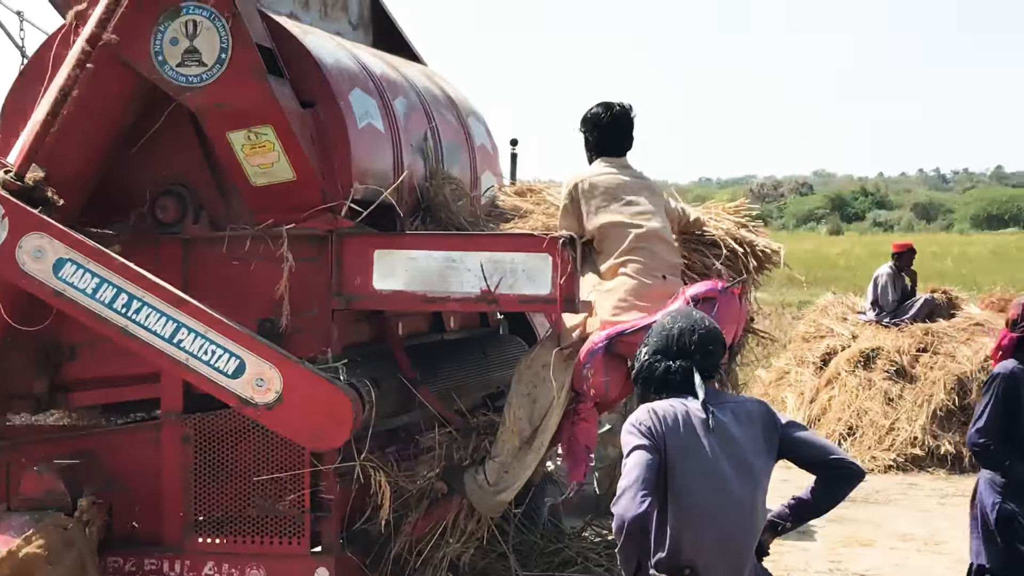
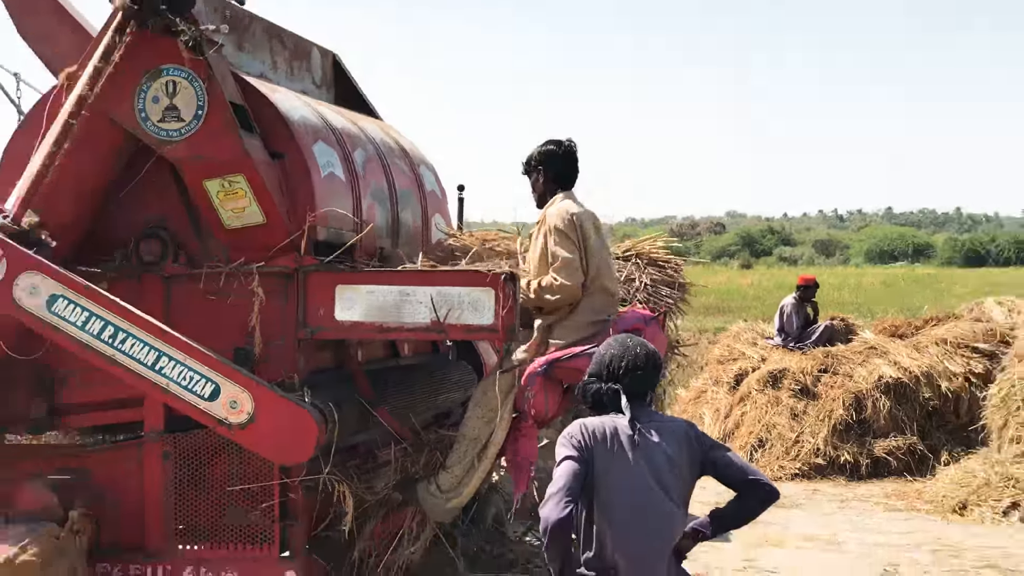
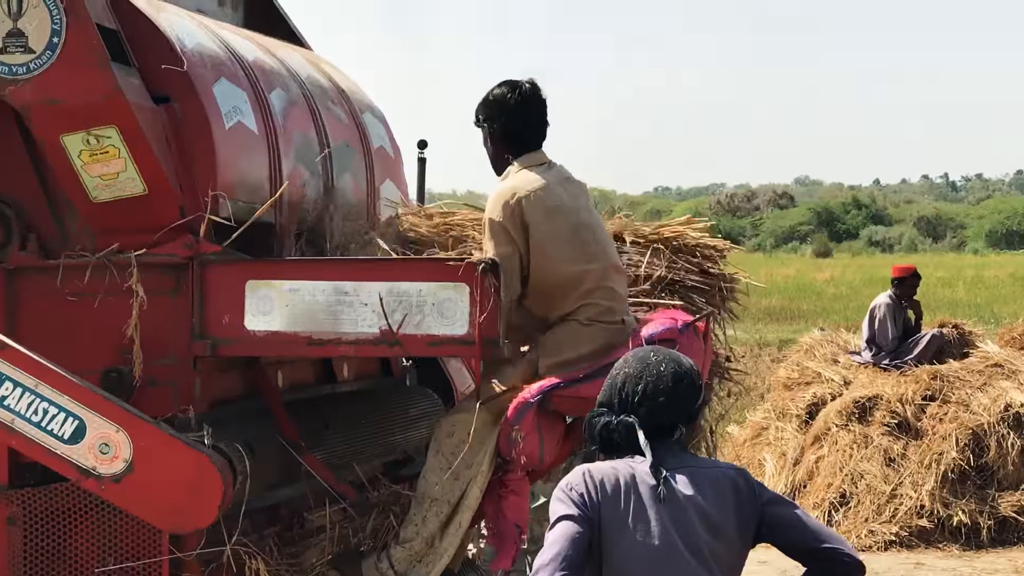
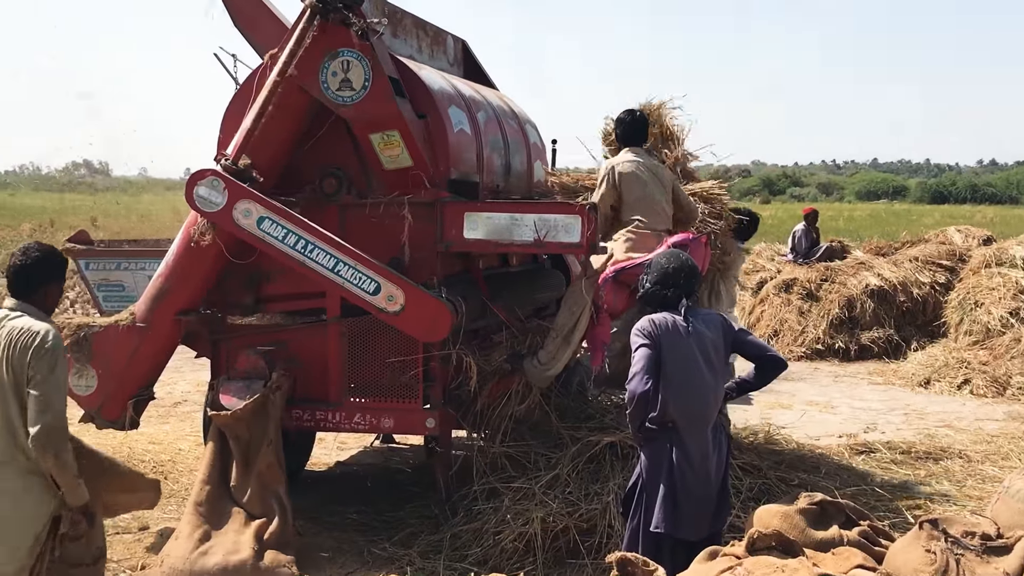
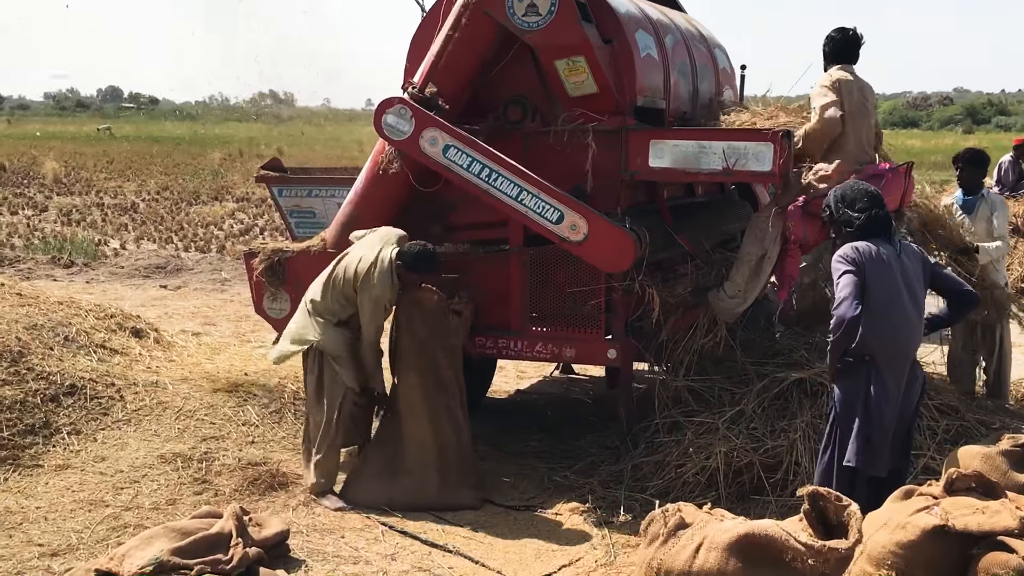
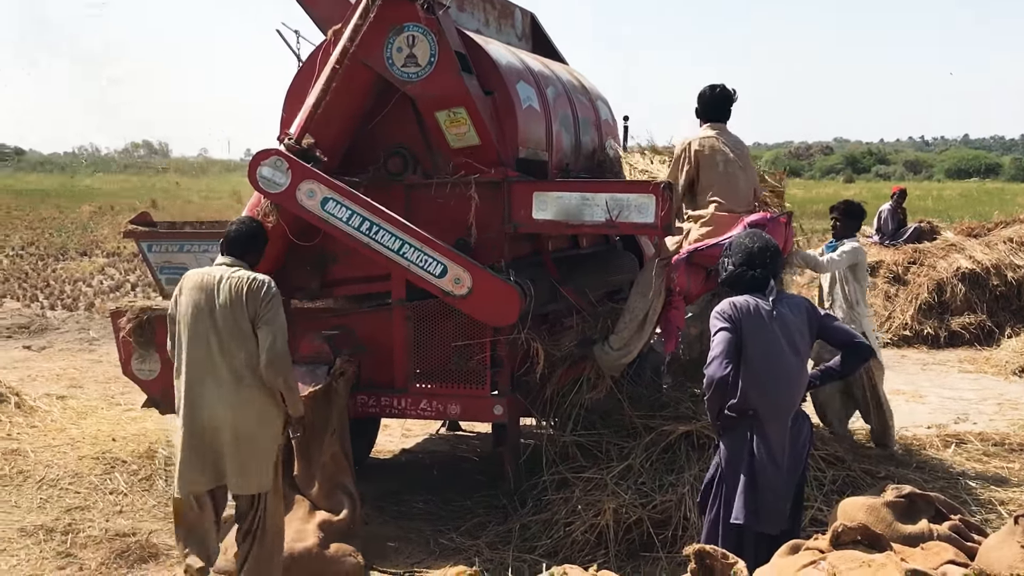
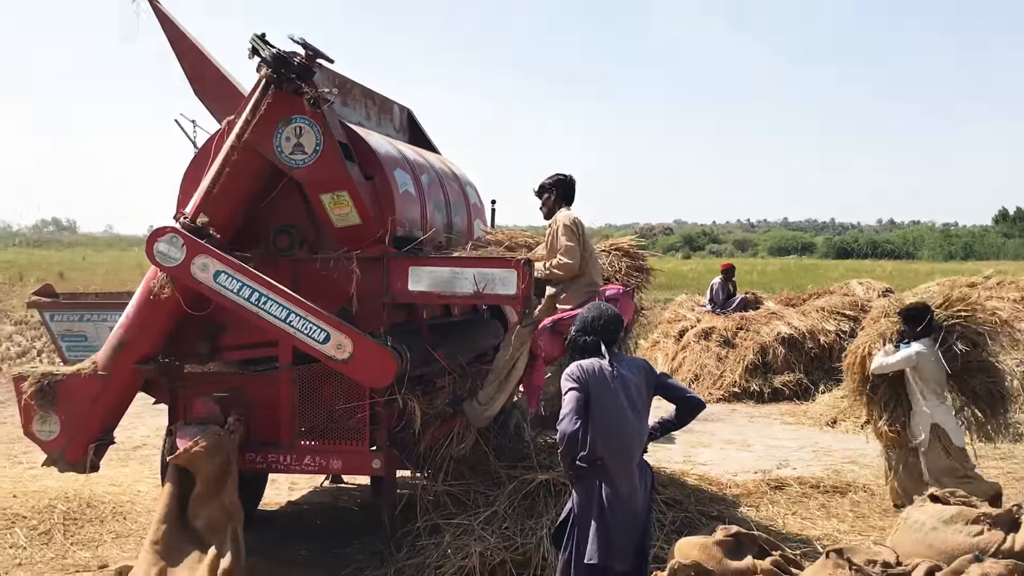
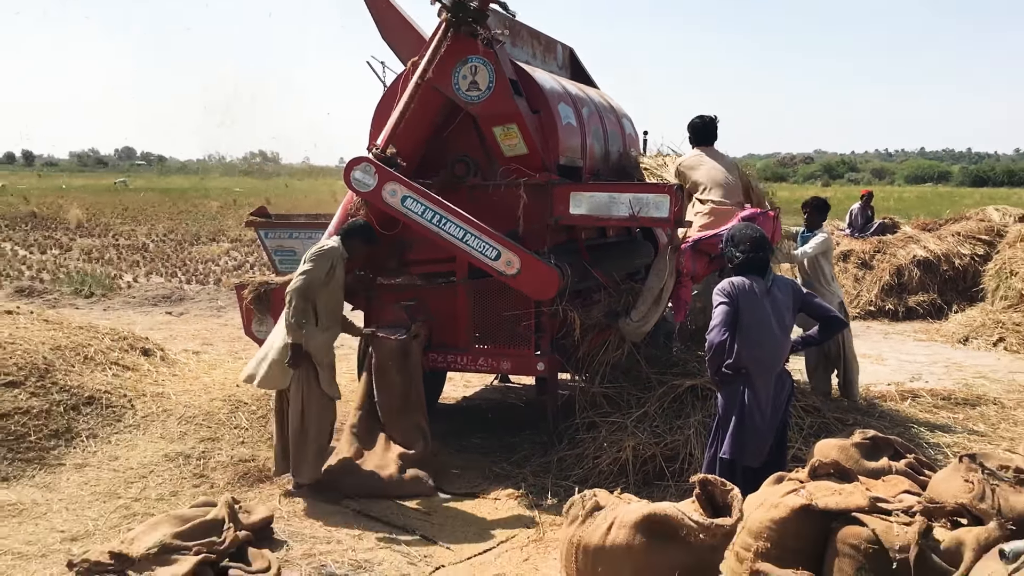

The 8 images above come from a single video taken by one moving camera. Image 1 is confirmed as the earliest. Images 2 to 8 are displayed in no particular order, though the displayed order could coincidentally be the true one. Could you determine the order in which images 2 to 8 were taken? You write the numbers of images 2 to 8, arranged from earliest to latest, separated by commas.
3, 2, 7, 4, 6, 8, 5
